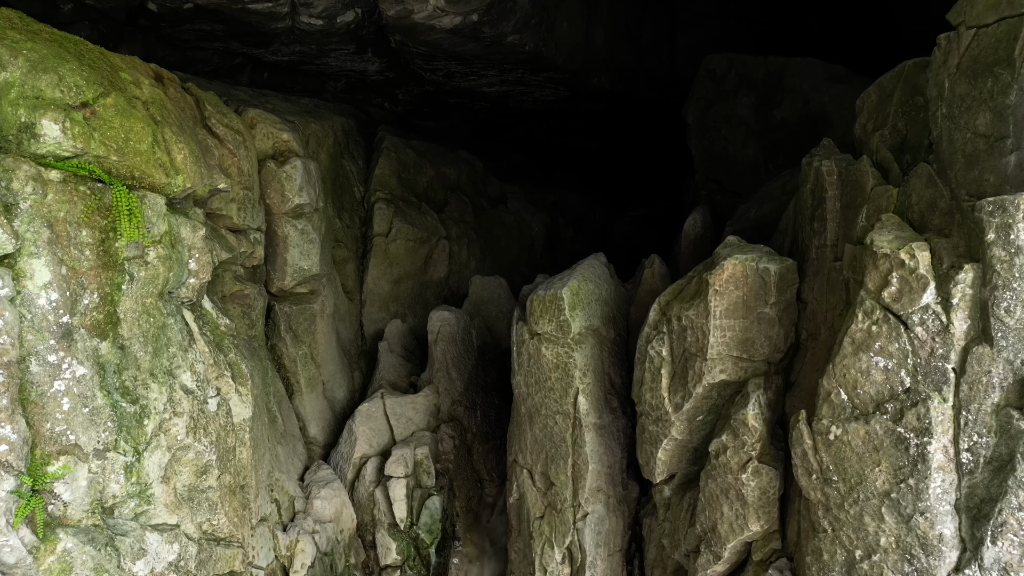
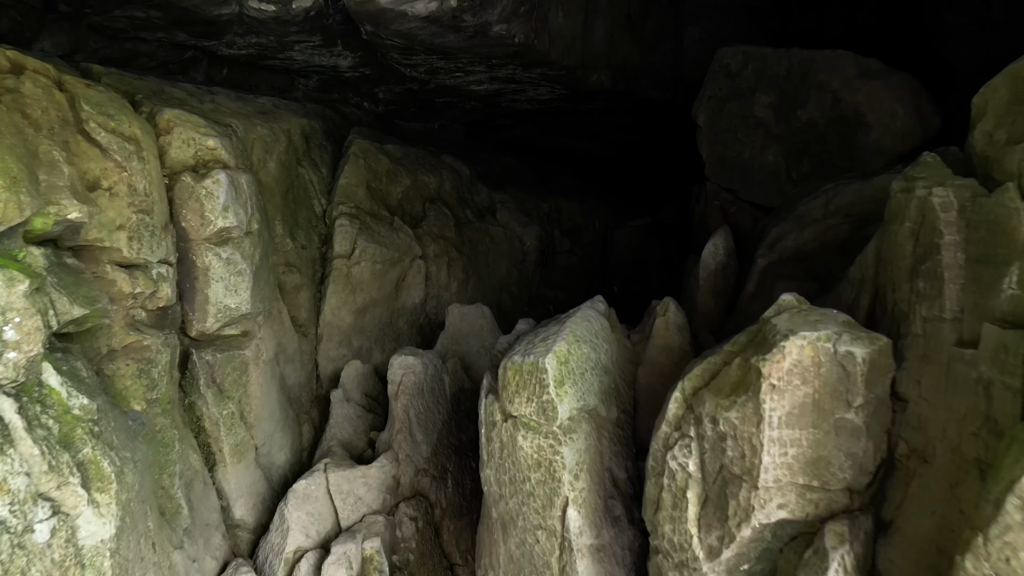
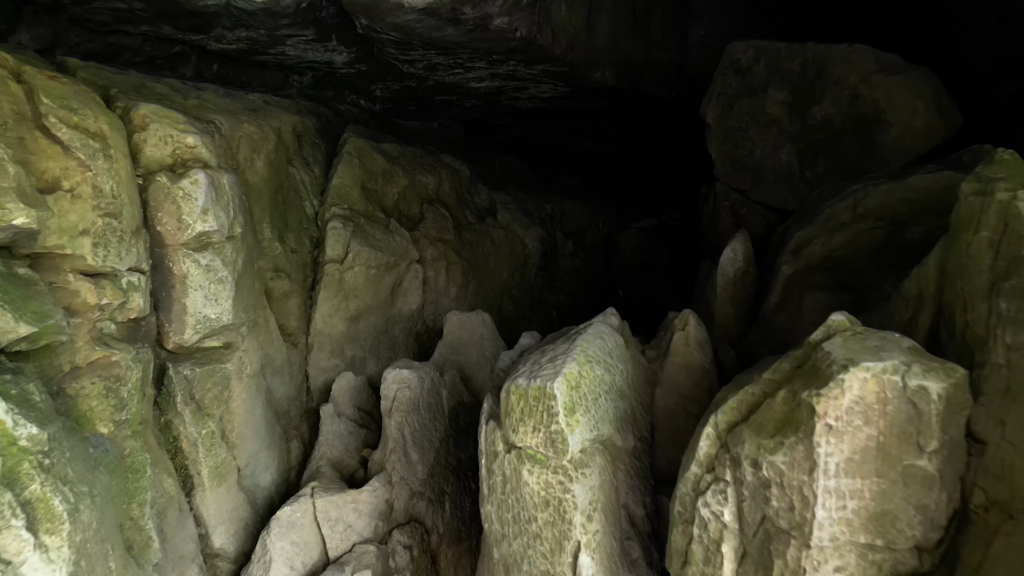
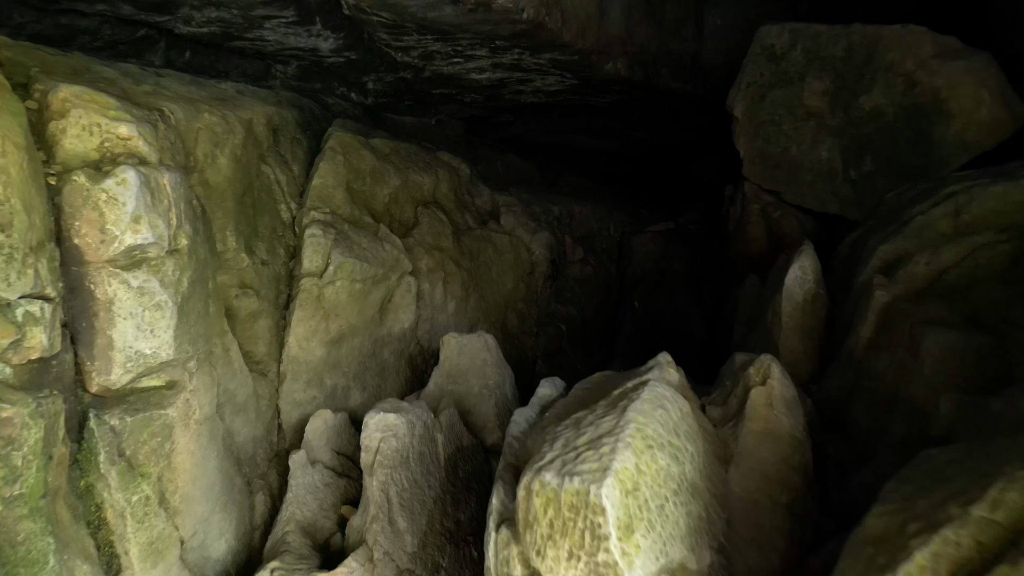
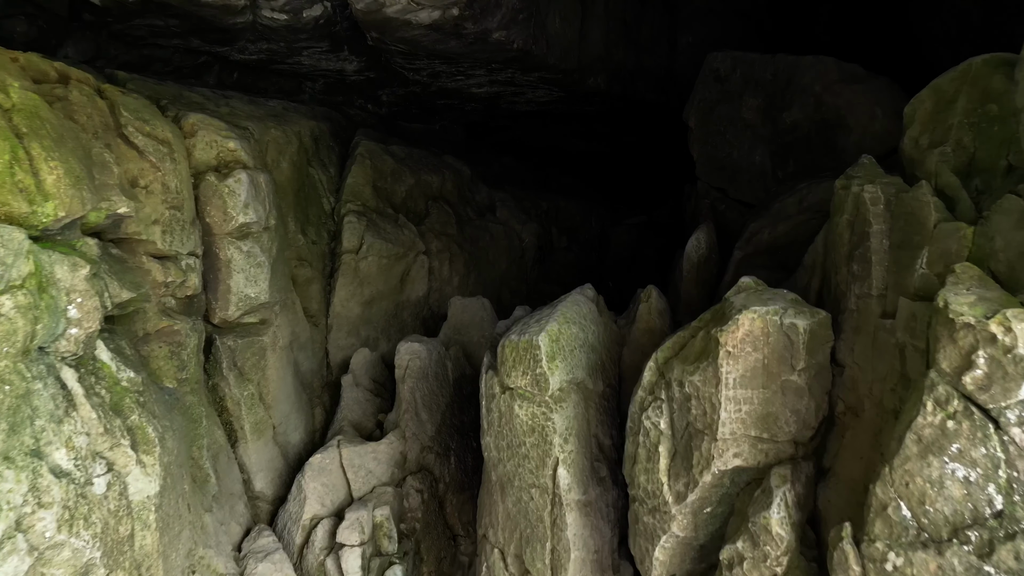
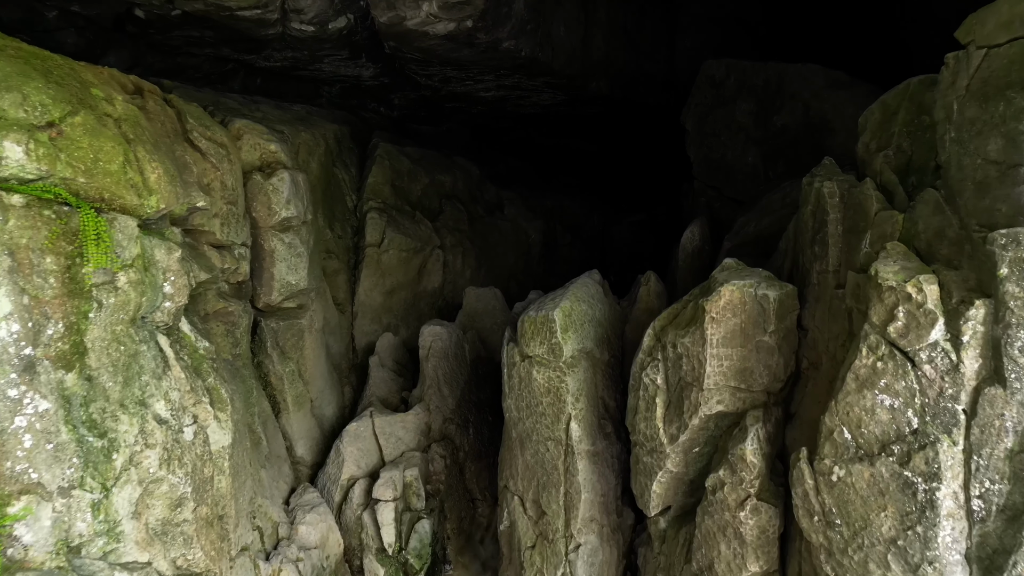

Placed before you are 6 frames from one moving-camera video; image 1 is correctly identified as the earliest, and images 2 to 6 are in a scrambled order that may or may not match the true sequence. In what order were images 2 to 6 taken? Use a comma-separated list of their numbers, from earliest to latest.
6, 5, 2, 3, 4
